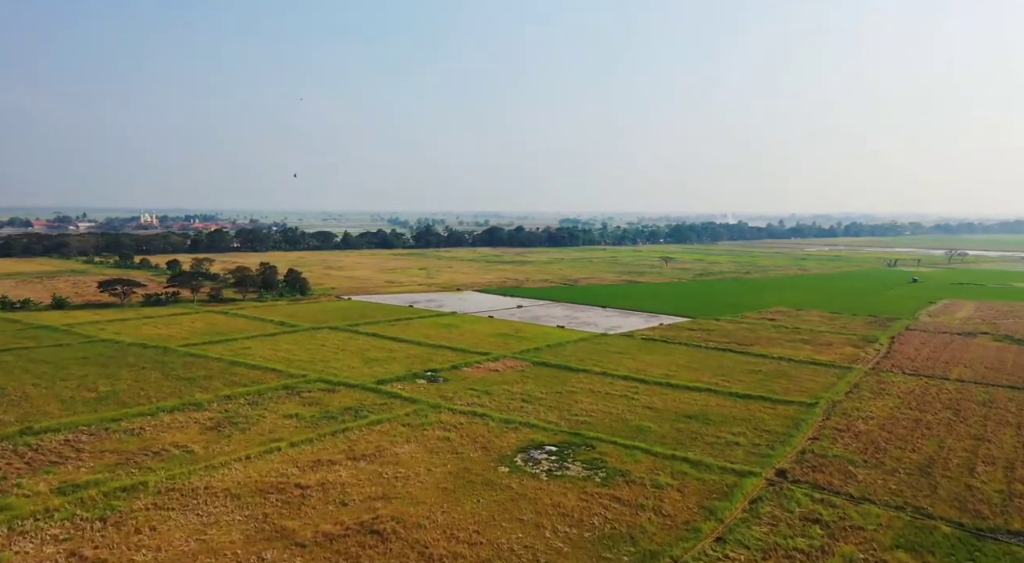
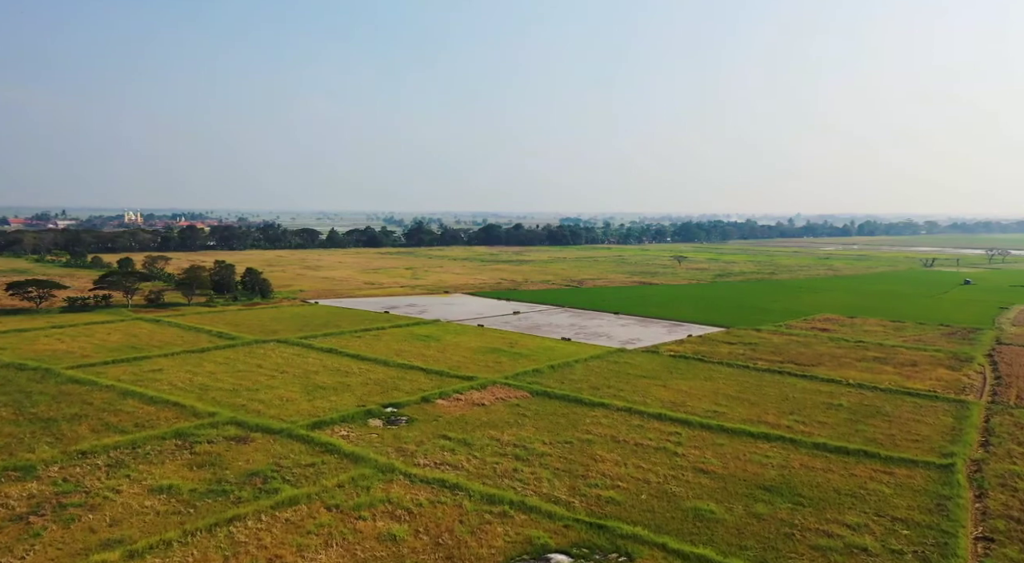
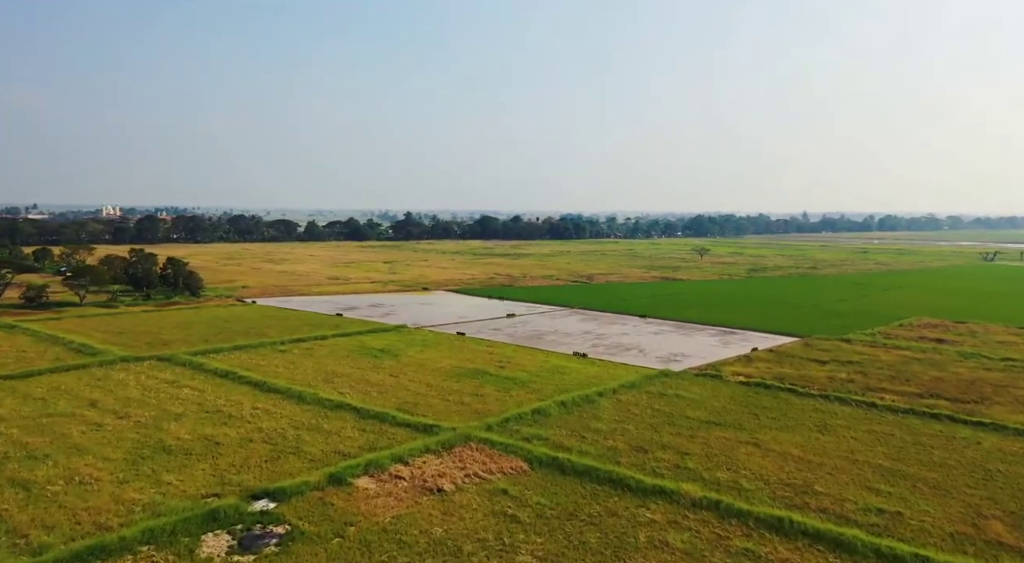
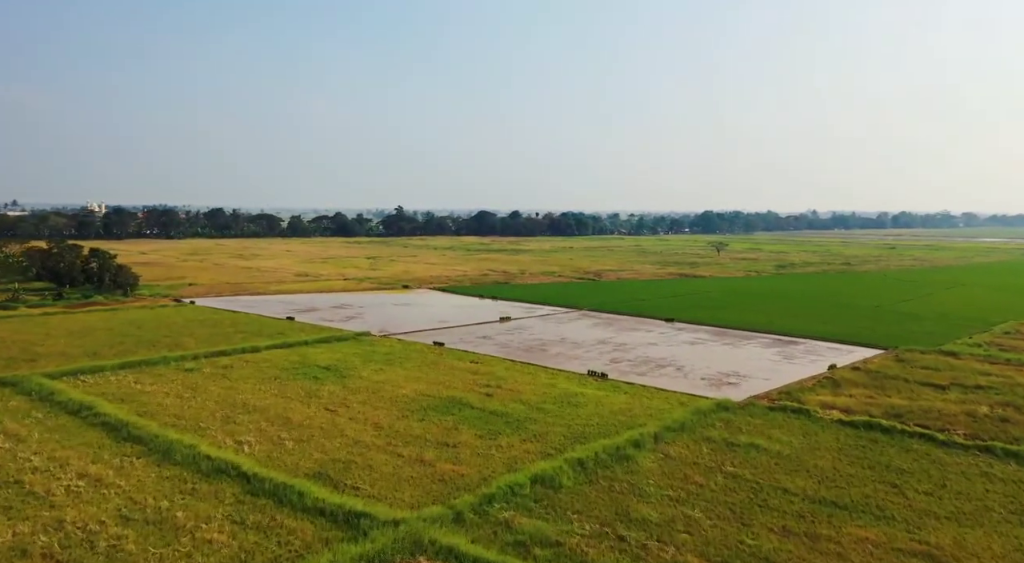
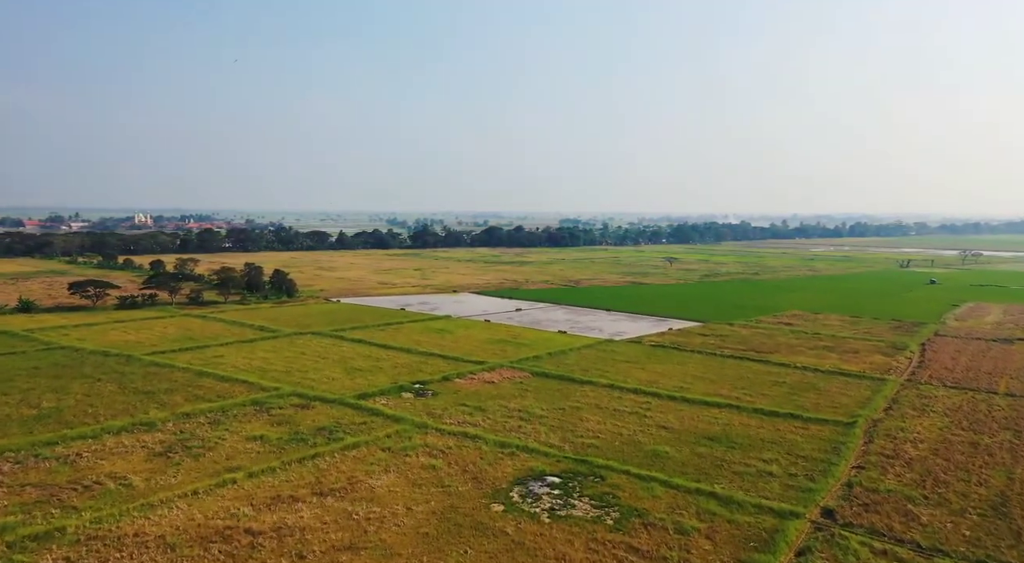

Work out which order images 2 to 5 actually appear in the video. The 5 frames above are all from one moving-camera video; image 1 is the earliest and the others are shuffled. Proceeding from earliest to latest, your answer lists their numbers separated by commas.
5, 2, 3, 4
